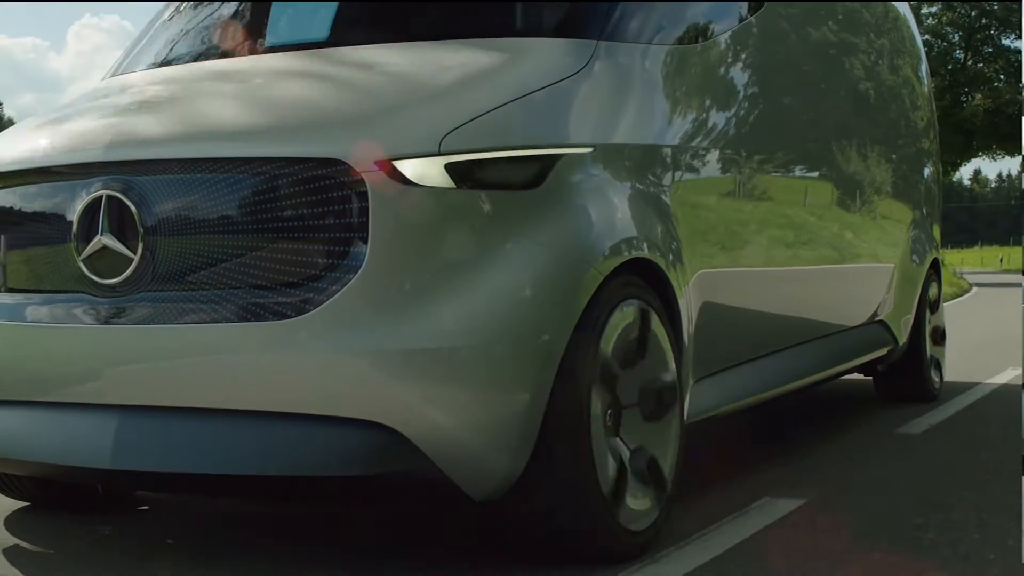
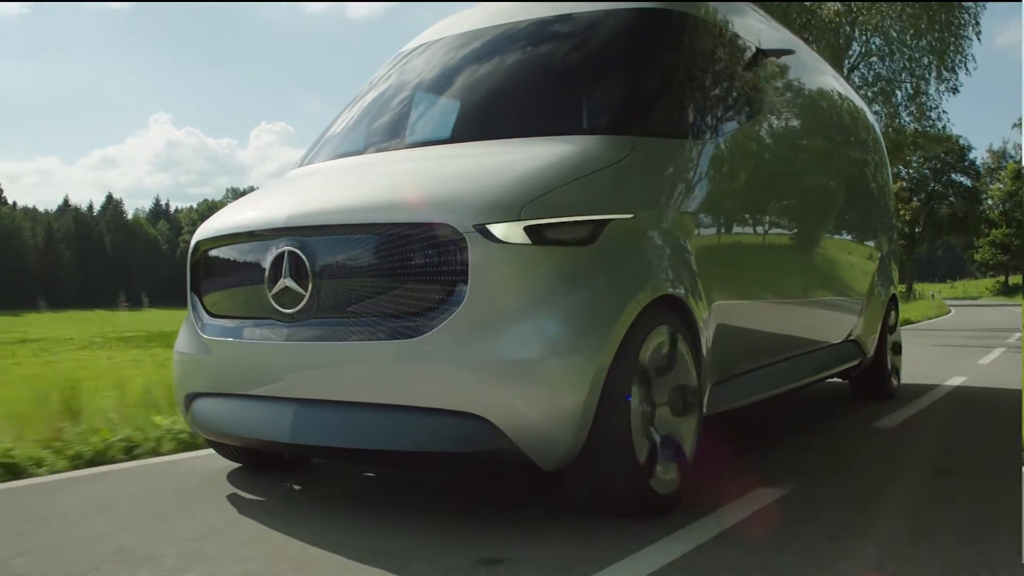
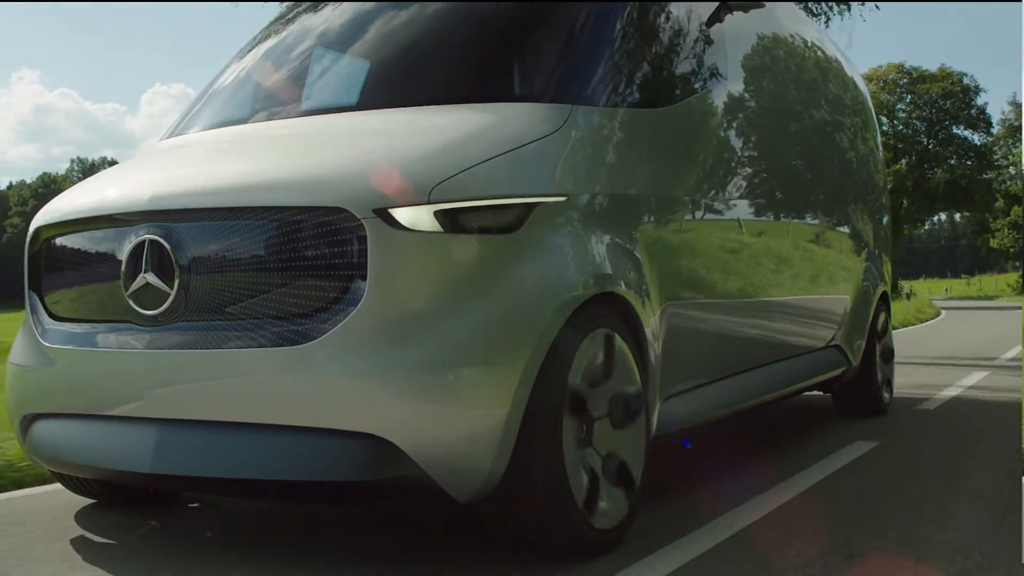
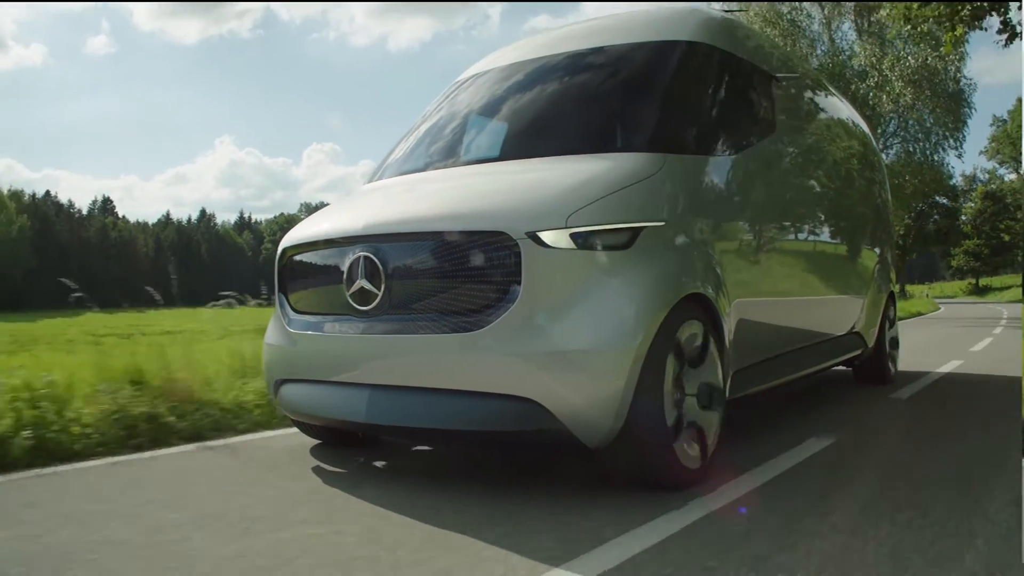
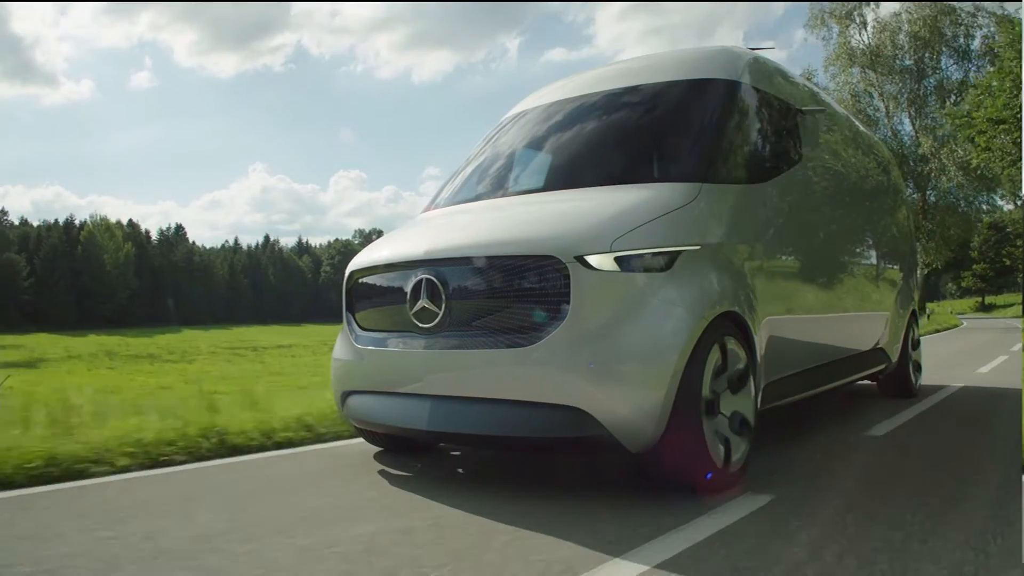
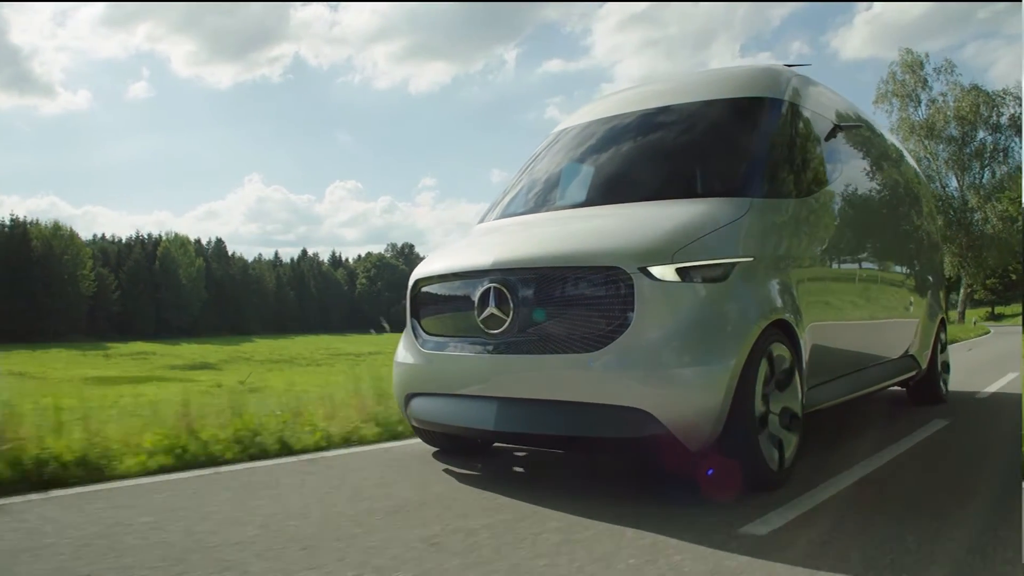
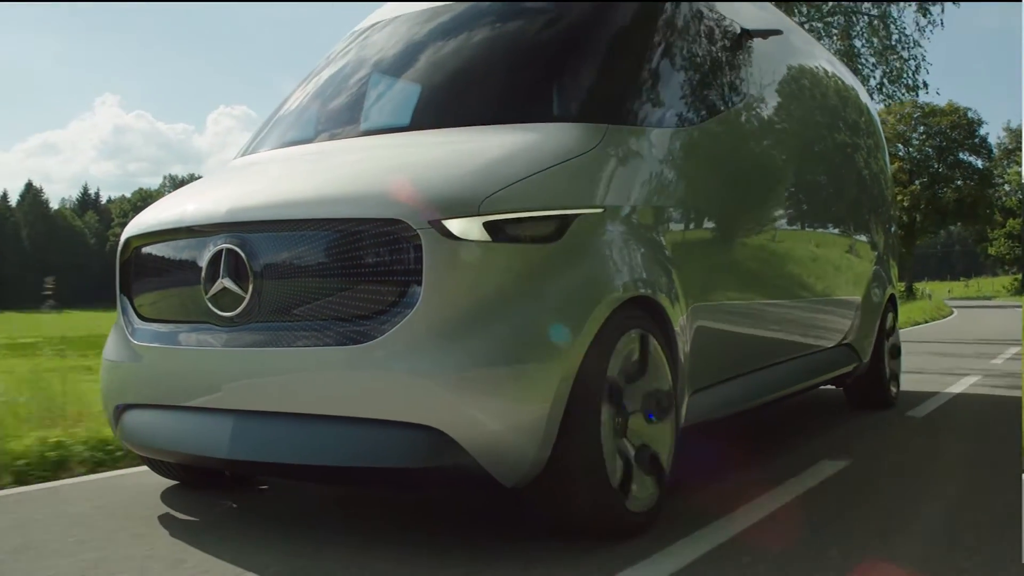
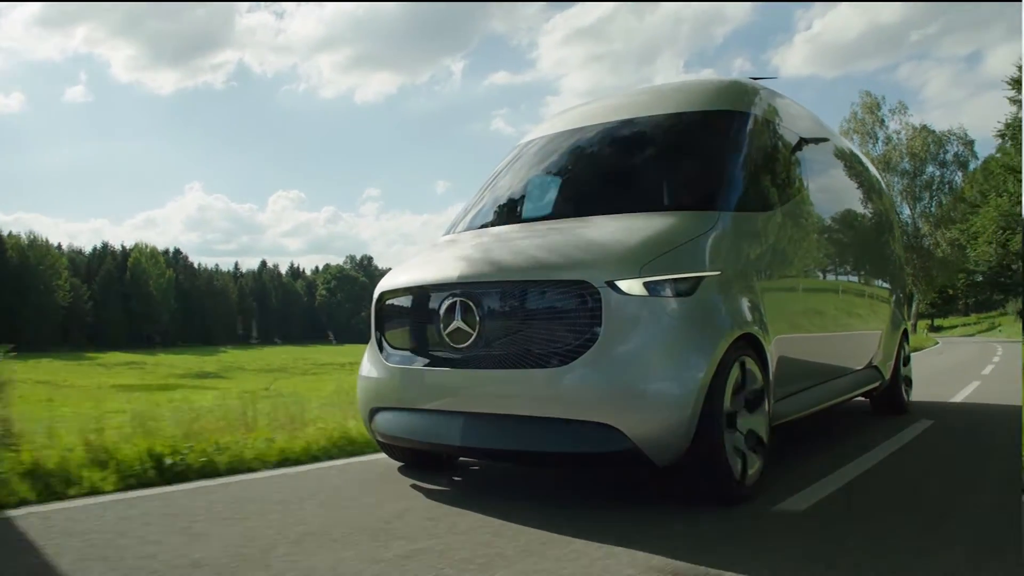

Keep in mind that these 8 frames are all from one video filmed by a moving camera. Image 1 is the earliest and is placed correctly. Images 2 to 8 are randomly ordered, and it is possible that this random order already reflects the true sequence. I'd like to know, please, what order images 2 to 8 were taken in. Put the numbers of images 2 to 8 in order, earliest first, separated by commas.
3, 7, 2, 4, 5, 6, 8
